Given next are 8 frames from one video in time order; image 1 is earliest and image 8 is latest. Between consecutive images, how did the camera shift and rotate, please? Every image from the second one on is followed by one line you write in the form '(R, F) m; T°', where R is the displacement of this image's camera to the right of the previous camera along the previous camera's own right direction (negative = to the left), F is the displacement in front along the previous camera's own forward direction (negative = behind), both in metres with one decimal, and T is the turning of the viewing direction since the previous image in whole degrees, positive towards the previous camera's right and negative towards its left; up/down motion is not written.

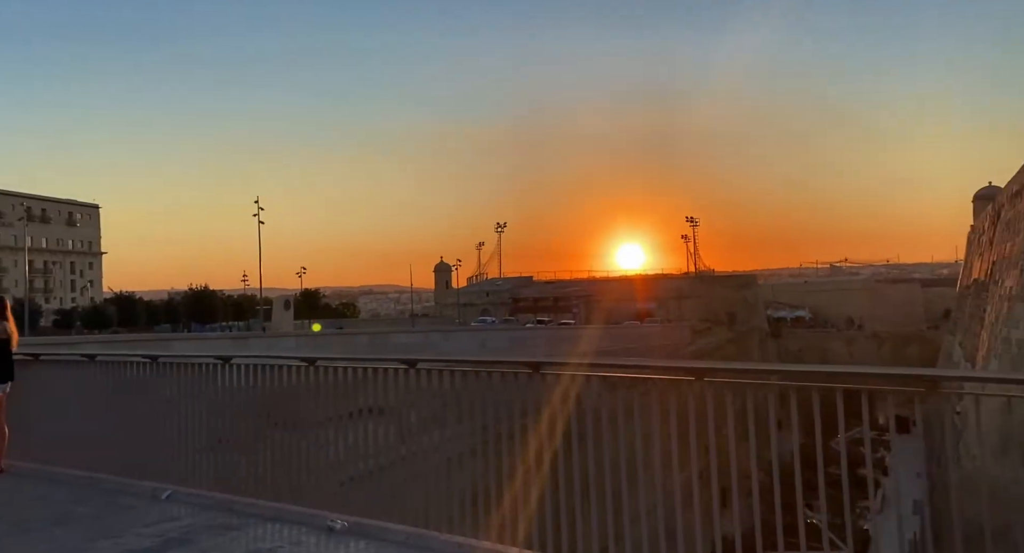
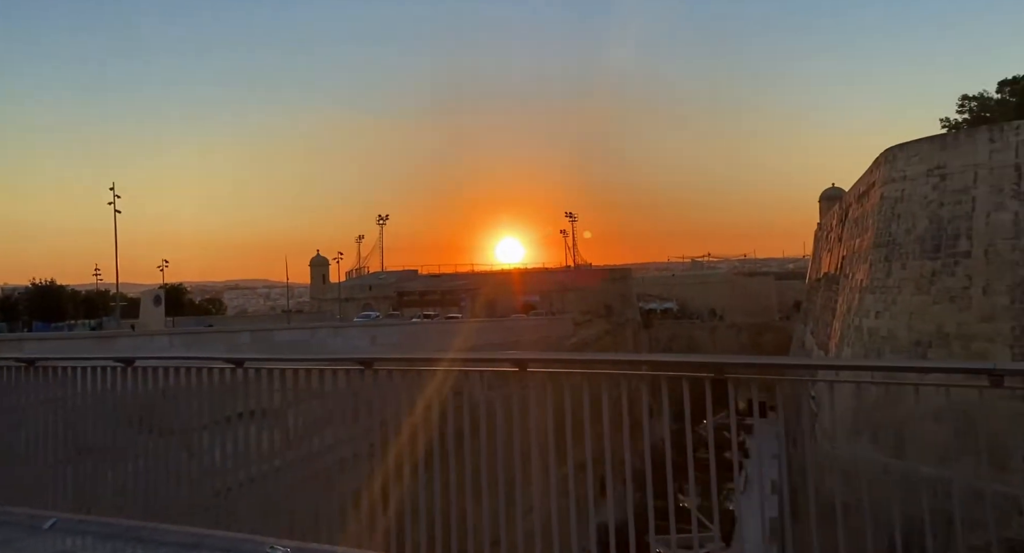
(+0.1, +0.5) m; +11°
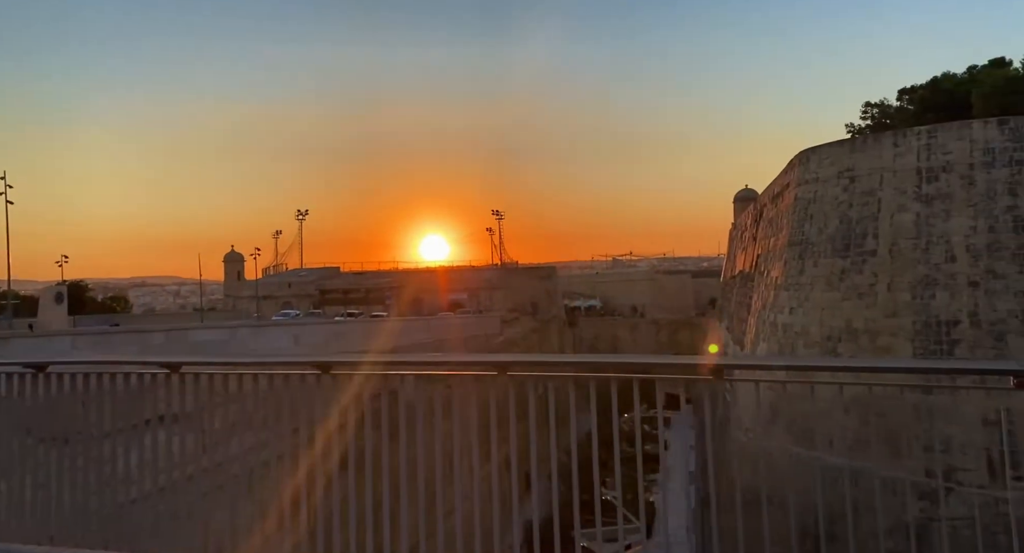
(0.0, +0.3) m; +7°
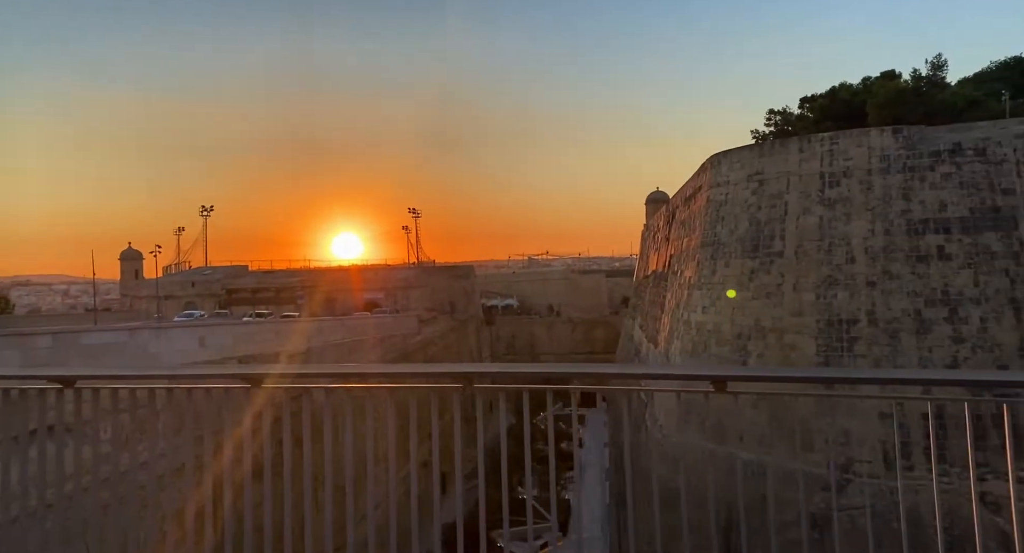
(0.0, +0.3) m; +8°
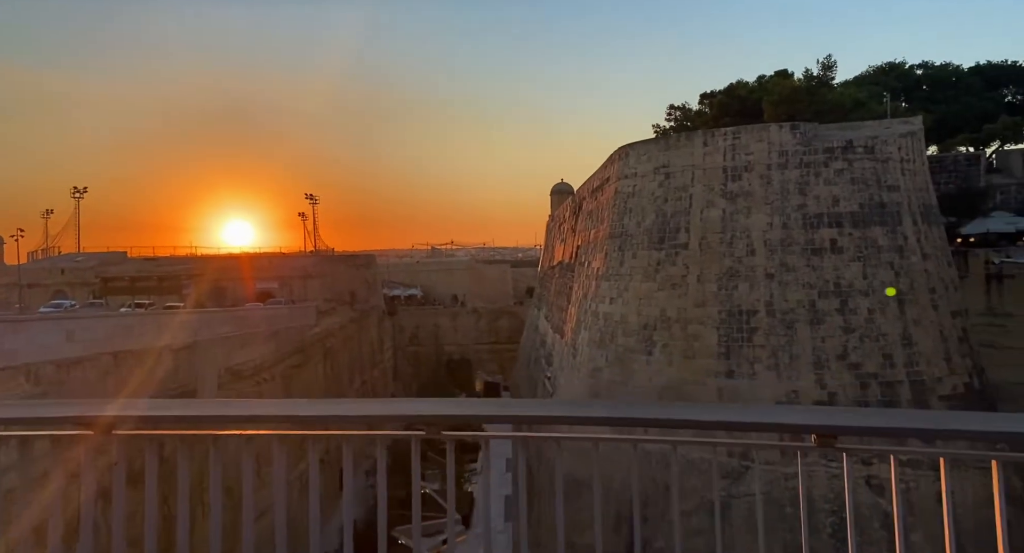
(0.0, +0.4) m; +9°
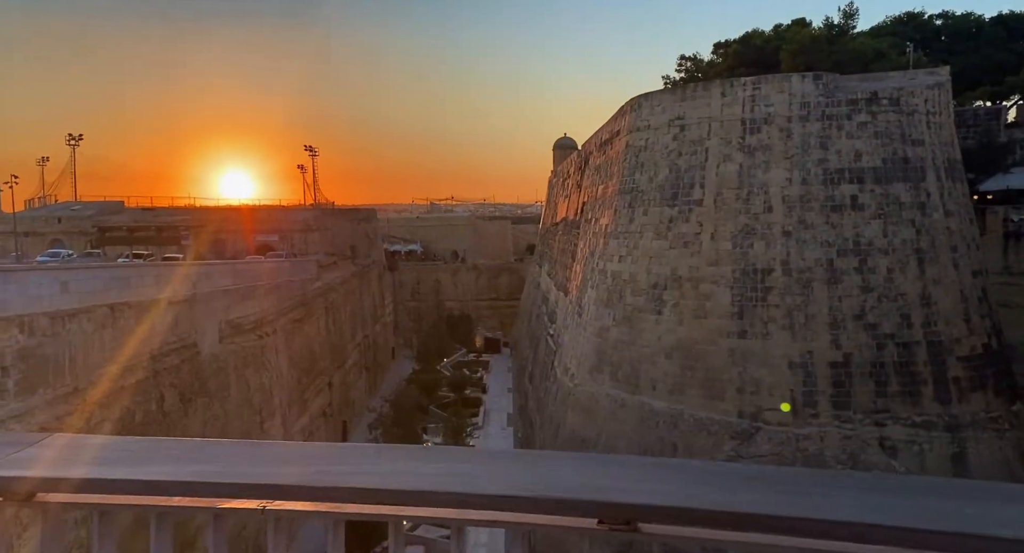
(-0.1, +0.2) m; 0°
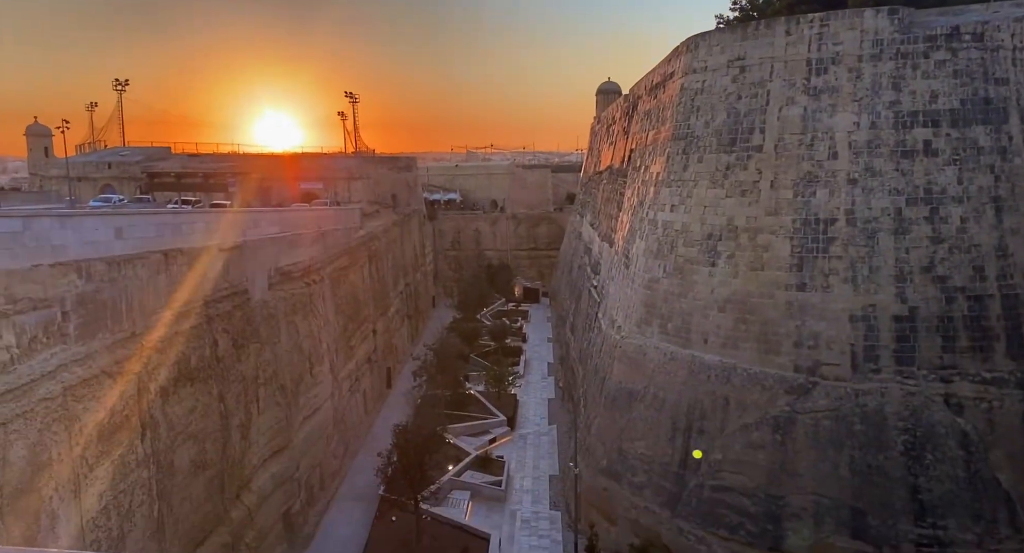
(-0.2, +0.1) m; -4°
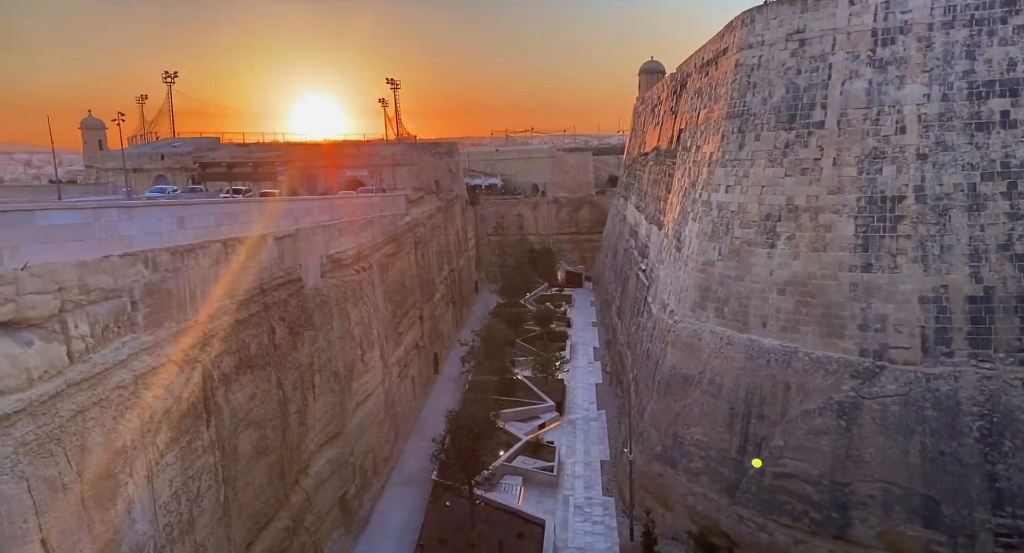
(-0.2, 0.0) m; -4°
